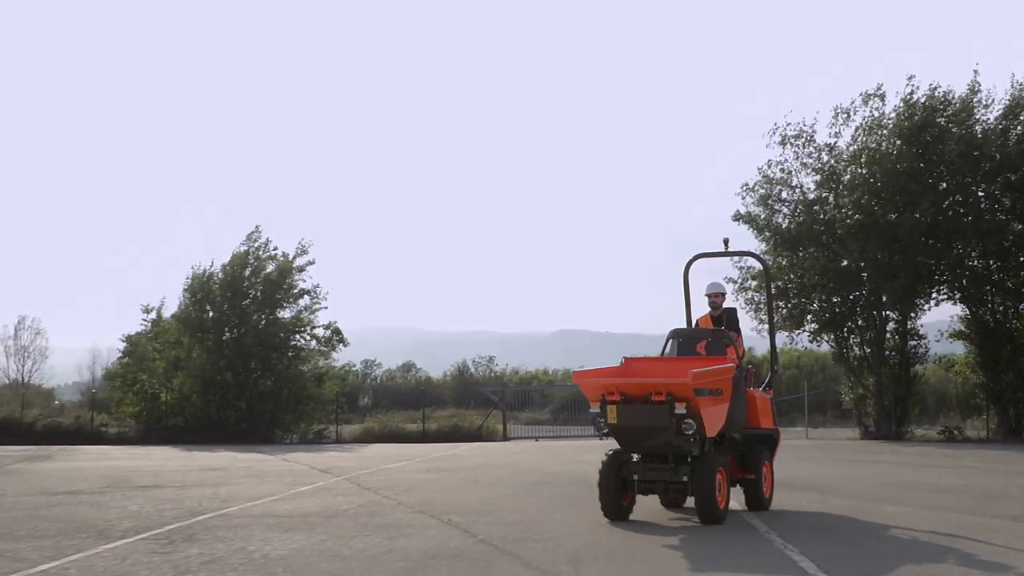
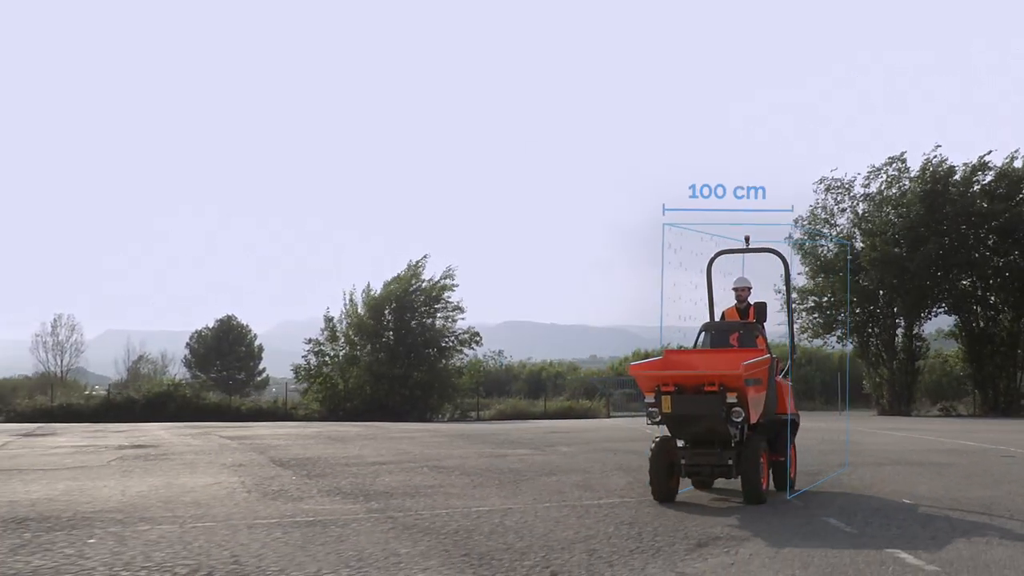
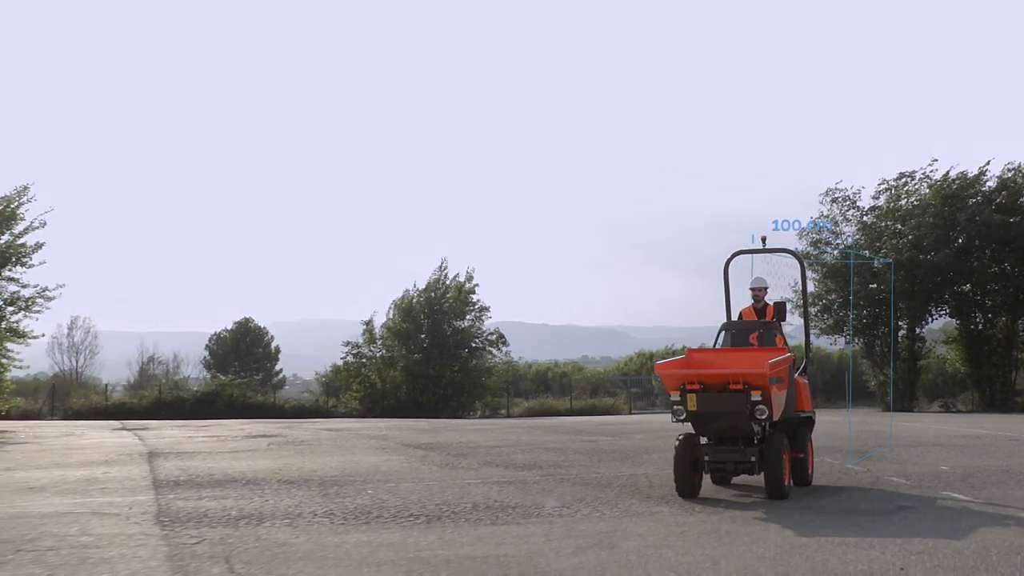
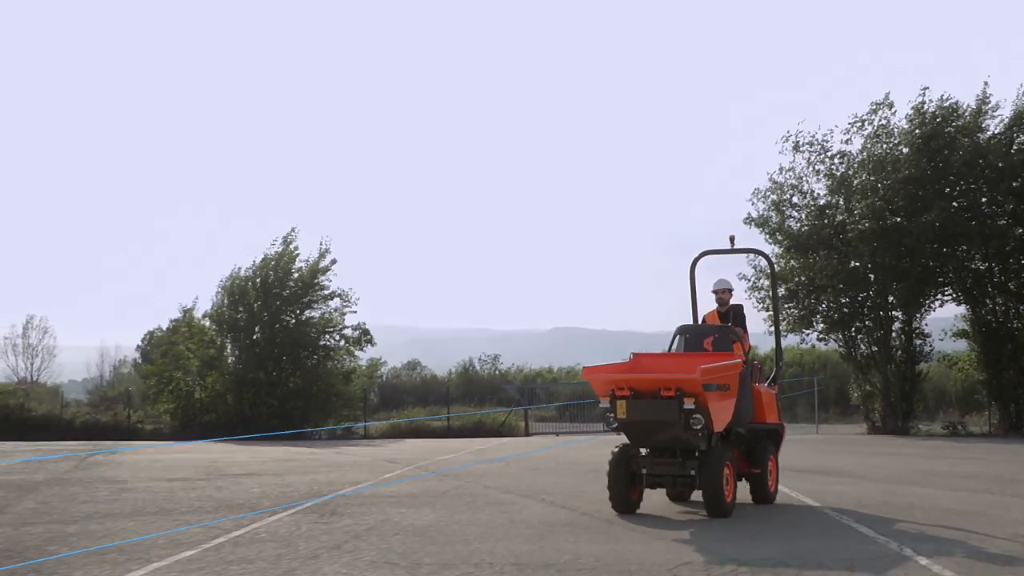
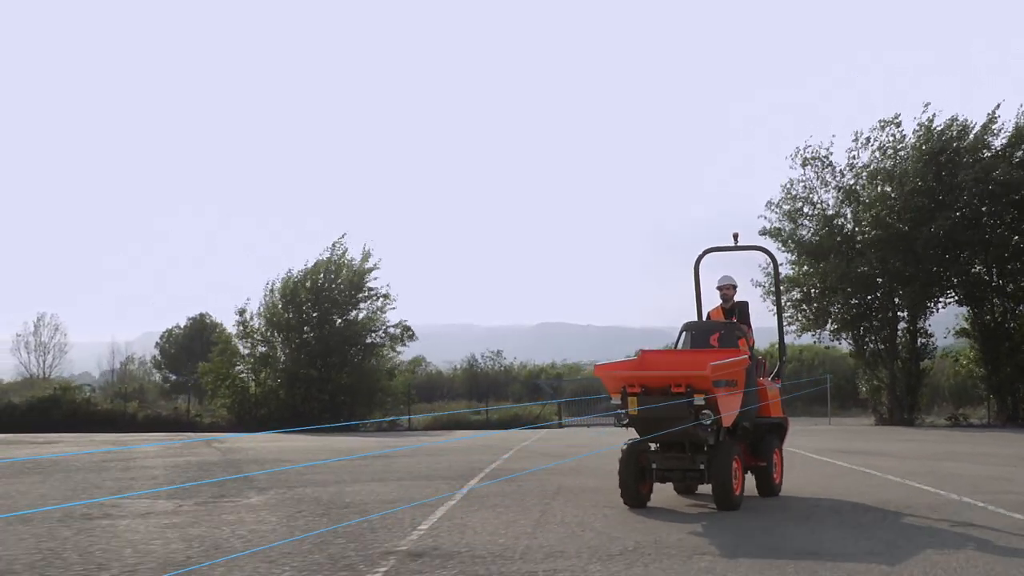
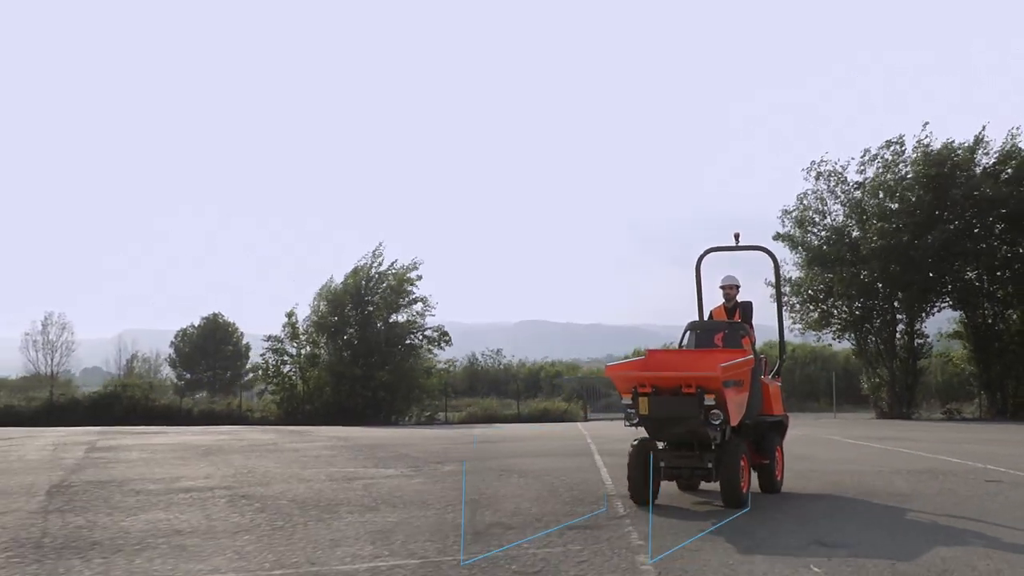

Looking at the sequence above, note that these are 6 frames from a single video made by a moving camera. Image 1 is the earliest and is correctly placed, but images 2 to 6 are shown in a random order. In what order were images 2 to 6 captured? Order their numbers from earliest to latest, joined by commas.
4, 5, 6, 2, 3
